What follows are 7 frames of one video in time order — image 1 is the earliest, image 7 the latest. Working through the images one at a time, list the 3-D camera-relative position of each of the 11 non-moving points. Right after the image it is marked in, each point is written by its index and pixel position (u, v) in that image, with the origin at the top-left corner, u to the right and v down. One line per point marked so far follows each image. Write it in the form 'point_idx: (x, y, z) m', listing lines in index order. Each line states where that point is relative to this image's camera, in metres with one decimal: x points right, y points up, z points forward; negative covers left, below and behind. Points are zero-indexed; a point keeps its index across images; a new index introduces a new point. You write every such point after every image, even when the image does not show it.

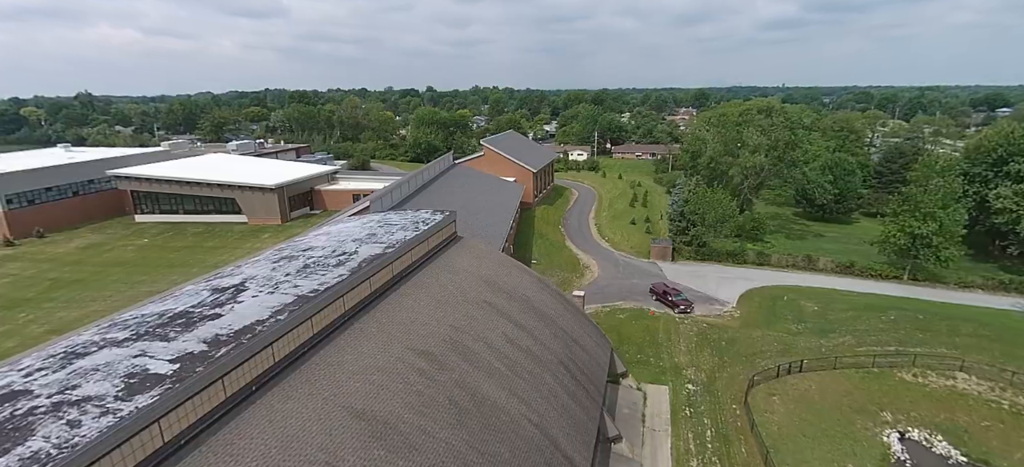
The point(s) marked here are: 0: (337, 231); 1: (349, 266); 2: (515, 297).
0: (-5.5, +0.1, +14.9) m
1: (-4.0, -0.8, +11.6) m
2: (+0.1, -1.9, +14.3) m
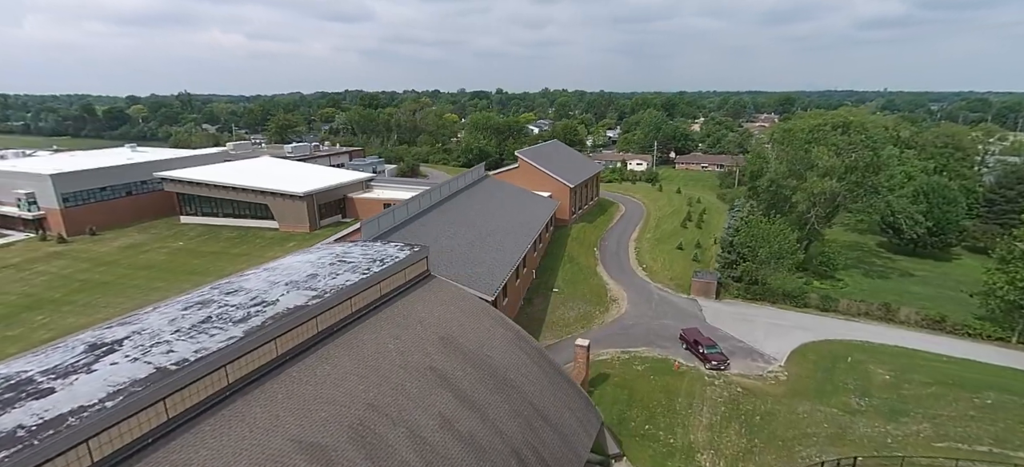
0: (-6.3, -0.9, +13.2) m
1: (-5.3, -1.8, +9.7) m
2: (-0.9, -3.2, +11.9) m
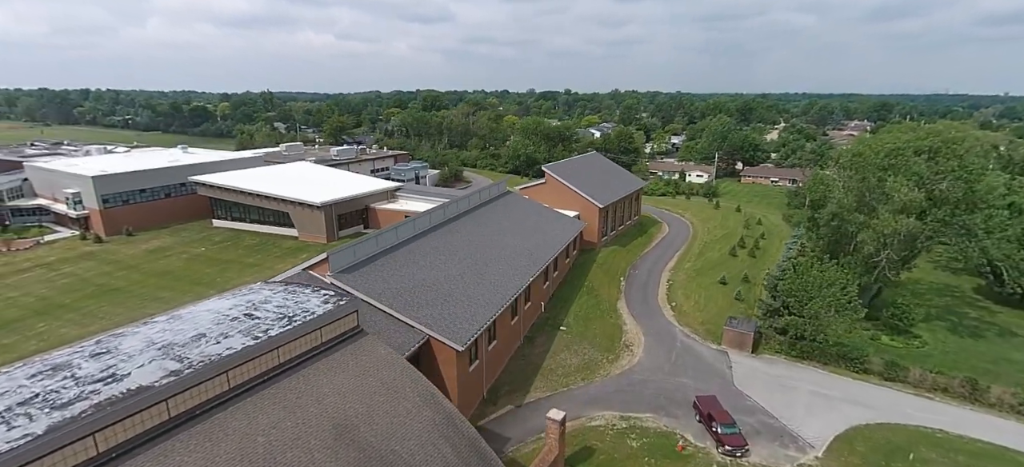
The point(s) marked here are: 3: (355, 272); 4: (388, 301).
0: (-7.9, -2.1, +11.6) m
1: (-7.3, -3.0, +8.0) m
2: (-2.8, -4.5, +9.6) m
3: (-6.1, -1.4, +18.5) m
4: (-4.6, -2.5, +17.5) m
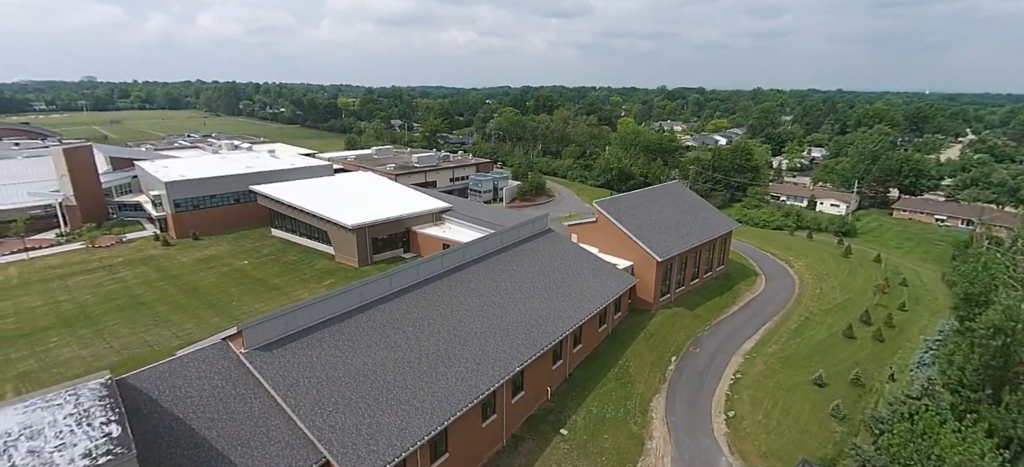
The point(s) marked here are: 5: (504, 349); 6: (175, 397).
0: (-10.9, -4.2, +9.0) m
1: (-11.3, -5.1, +5.4) m
2: (-6.7, -7.1, +5.9) m
3: (-7.5, -3.7, +15.3) m
4: (-6.3, -4.9, +14.0) m
5: (-0.4, -4.8, +19.0) m
6: (-9.4, -4.6, +13.3) m
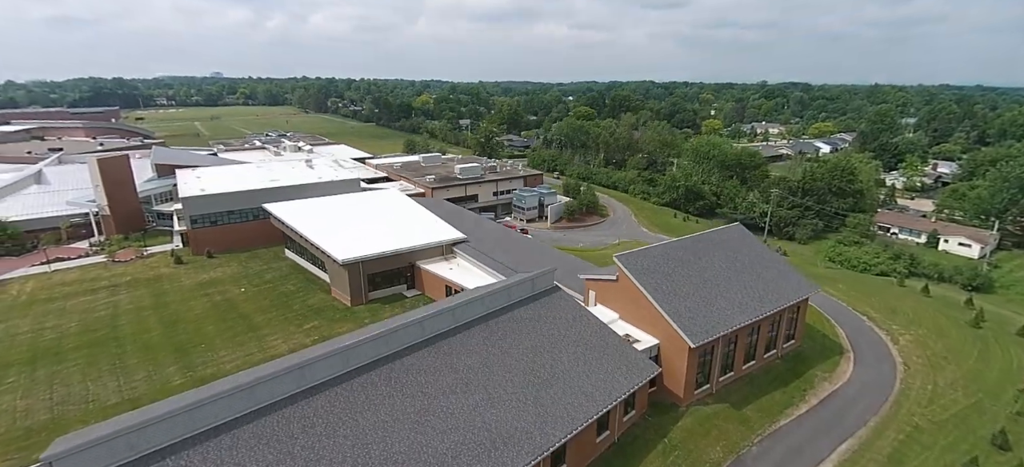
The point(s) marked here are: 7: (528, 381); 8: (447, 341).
0: (-14.3, -6.5, +5.9) m
1: (-15.3, -7.4, +2.3) m
2: (-10.8, -9.6, +2.1) m
3: (-9.8, -6.2, +11.5) m
4: (-9.0, -7.5, +10.0) m
5: (-2.3, -7.6, +14.0) m
6: (-12.1, -7.0, +9.9) m
7: (+0.5, -5.9, +18.4) m
8: (-2.4, -4.3, +18.8) m
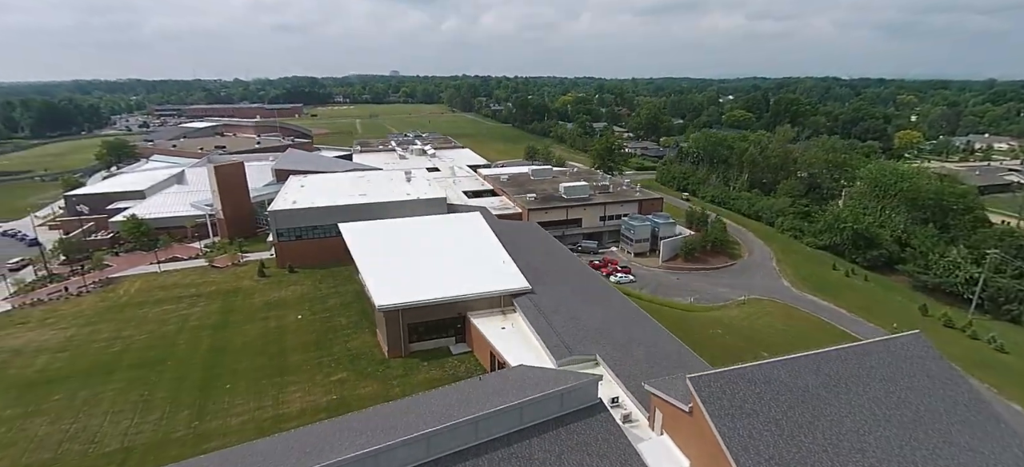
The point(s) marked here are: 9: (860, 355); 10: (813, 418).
0: (-17.8, -8.2, +4.7) m
1: (-19.8, -9.1, +1.6) m
2: (-15.8, -11.7, +0.2) m
3: (-11.9, -8.4, +8.8) m
4: (-11.6, -9.7, +7.2) m
5: (-4.1, -10.5, +9.1) m
6: (-14.6, -8.9, +8.0) m
7: (-0.1, -9.1, +12.6) m
8: (-2.7, -7.3, +13.7) m
9: (+13.1, -4.6, +18.0) m
10: (+9.8, -6.0, +15.7) m
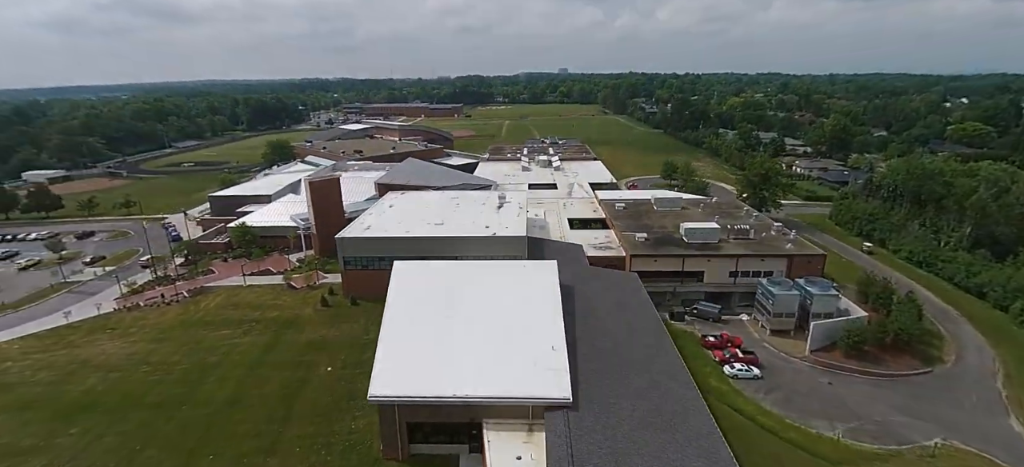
0: (-22.9, -10.1, +4.3) m
1: (-25.9, -10.7, +2.1) m
2: (-22.7, -13.7, -0.5) m
3: (-16.1, -10.9, +6.5) m
4: (-16.4, -12.3, +4.9) m
5: (-8.9, -13.8, +4.5) m
6: (-19.0, -11.2, +6.5) m
7: (-3.8, -12.8, +6.5) m
8: (-5.7, -10.8, +8.3) m
9: (+10.8, -9.7, +7.5) m
10: (+6.8, -10.8, +6.4) m
